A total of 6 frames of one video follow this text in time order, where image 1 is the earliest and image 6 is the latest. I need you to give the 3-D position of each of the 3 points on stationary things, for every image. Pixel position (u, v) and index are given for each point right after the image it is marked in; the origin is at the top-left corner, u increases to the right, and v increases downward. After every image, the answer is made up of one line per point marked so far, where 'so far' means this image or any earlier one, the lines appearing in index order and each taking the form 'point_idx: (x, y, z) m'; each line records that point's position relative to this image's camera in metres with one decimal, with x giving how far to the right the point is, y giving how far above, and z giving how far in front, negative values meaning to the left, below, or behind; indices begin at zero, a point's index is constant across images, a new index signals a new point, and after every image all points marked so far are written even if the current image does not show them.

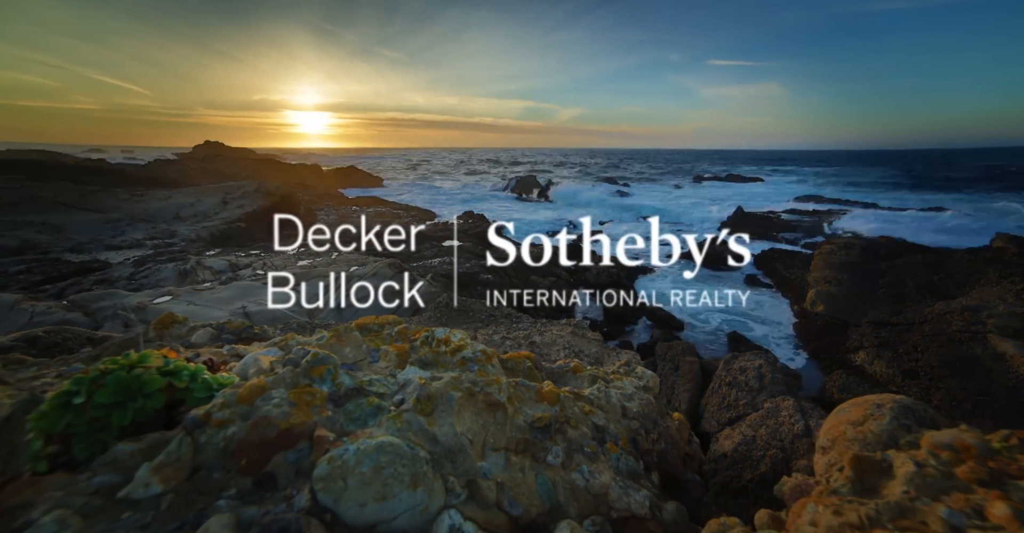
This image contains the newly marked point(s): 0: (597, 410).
0: (+0.8, -1.3, +3.5) m
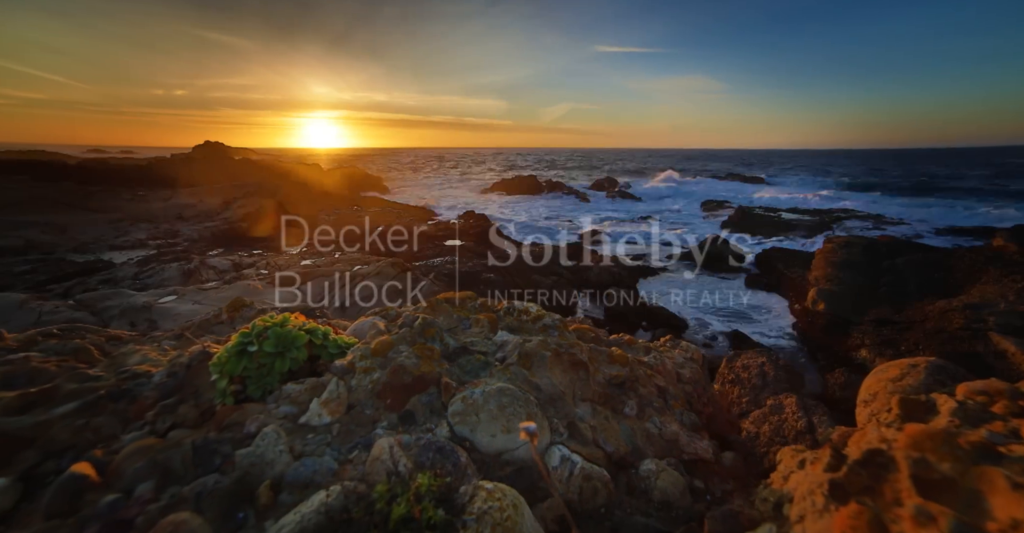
0: (+1.4, -1.1, +3.9) m
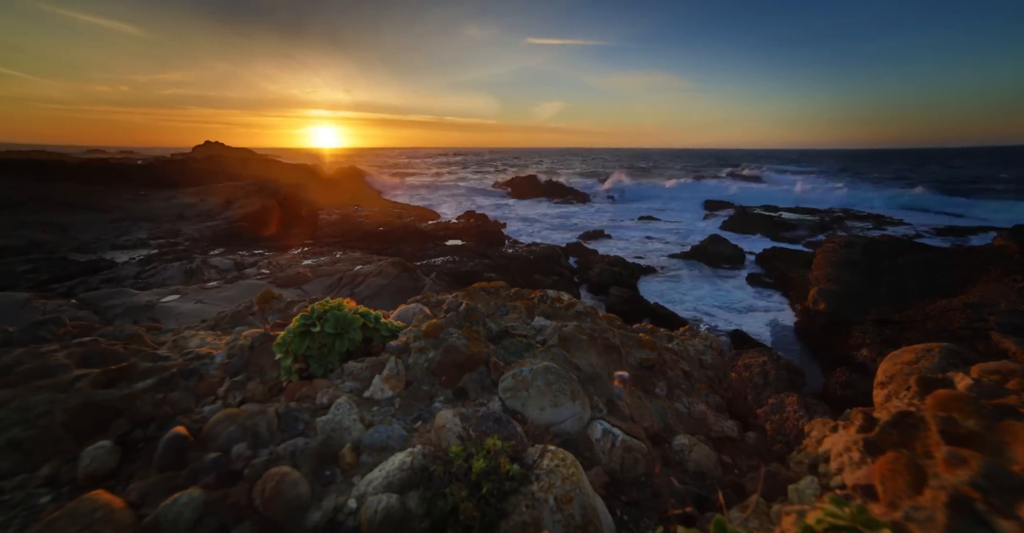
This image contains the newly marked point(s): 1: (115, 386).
0: (+1.8, -1.0, +4.1) m
1: (-3.0, -0.9, +3.0) m
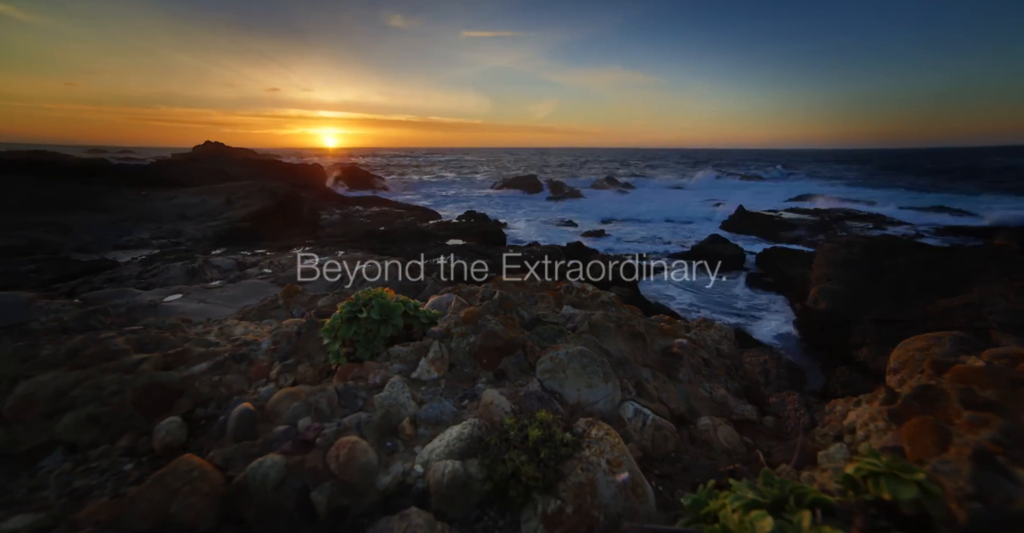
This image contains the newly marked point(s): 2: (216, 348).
0: (+2.0, -0.9, +4.3) m
1: (-2.7, -0.8, +3.2) m
2: (-2.6, -0.7, +3.4) m
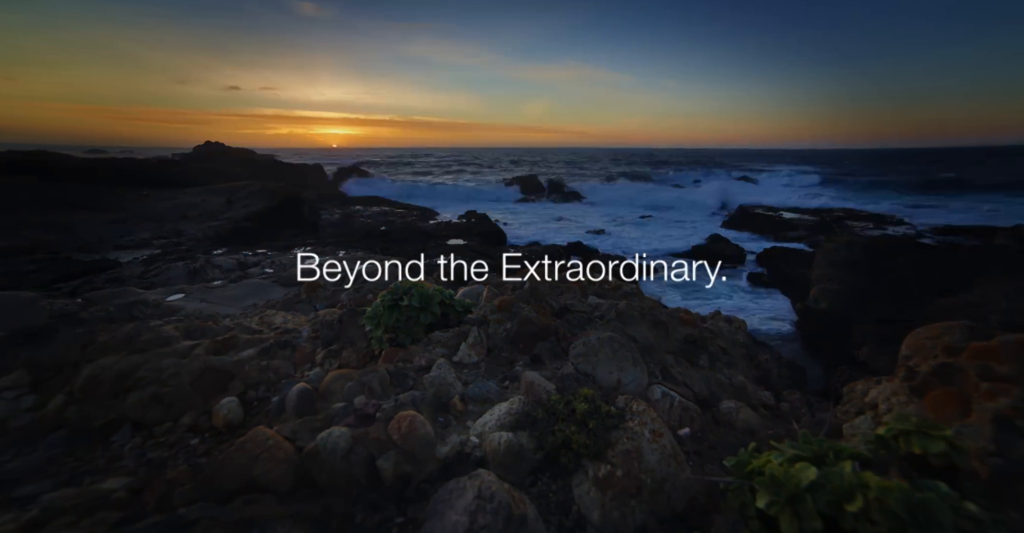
0: (+2.3, -0.8, +4.4) m
1: (-2.4, -0.7, +3.3) m
2: (-2.3, -0.6, +3.6) m
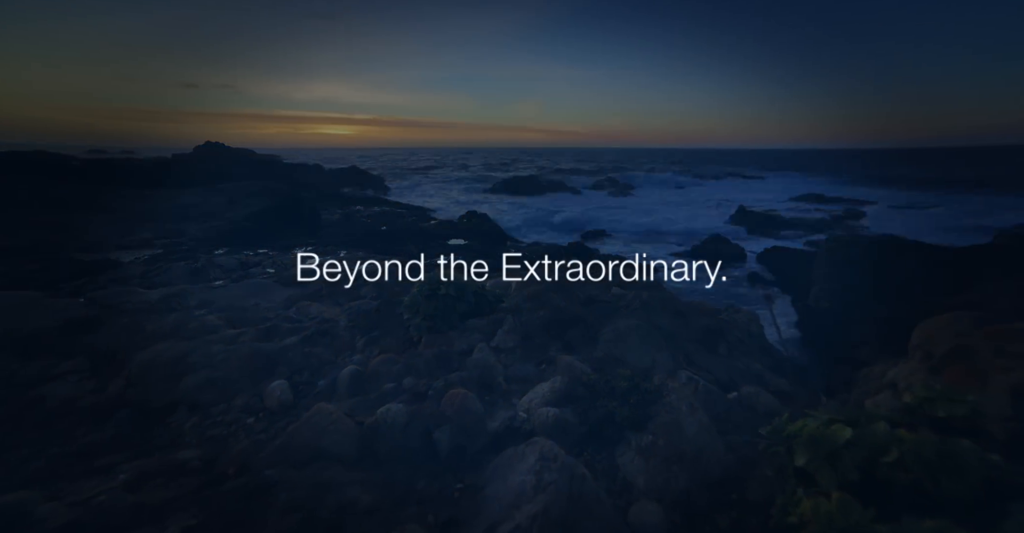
0: (+2.6, -0.7, +4.6) m
1: (-2.2, -0.7, +3.5) m
2: (-2.0, -0.6, +3.8) m
